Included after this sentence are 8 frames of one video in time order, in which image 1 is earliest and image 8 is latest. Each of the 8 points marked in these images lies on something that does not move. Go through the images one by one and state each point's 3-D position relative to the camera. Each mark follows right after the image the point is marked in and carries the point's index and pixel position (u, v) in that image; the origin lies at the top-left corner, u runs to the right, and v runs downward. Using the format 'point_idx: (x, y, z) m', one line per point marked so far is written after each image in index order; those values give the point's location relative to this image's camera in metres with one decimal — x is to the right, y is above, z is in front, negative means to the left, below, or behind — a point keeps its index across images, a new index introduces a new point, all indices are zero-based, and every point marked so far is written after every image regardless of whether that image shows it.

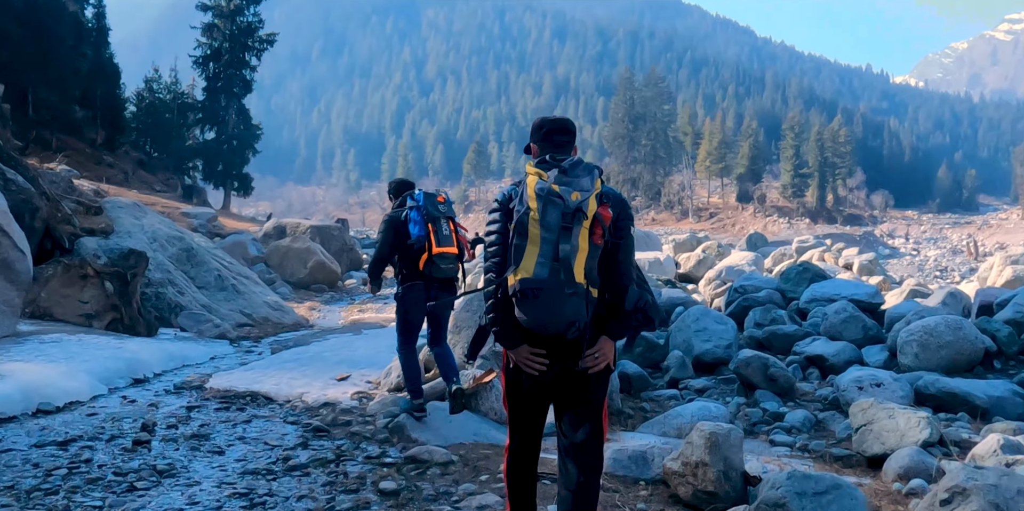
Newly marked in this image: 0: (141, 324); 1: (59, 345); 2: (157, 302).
0: (-4.4, -0.8, +10.4) m
1: (-4.0, -0.8, +7.7) m
2: (-5.3, -0.7, +13.0) m
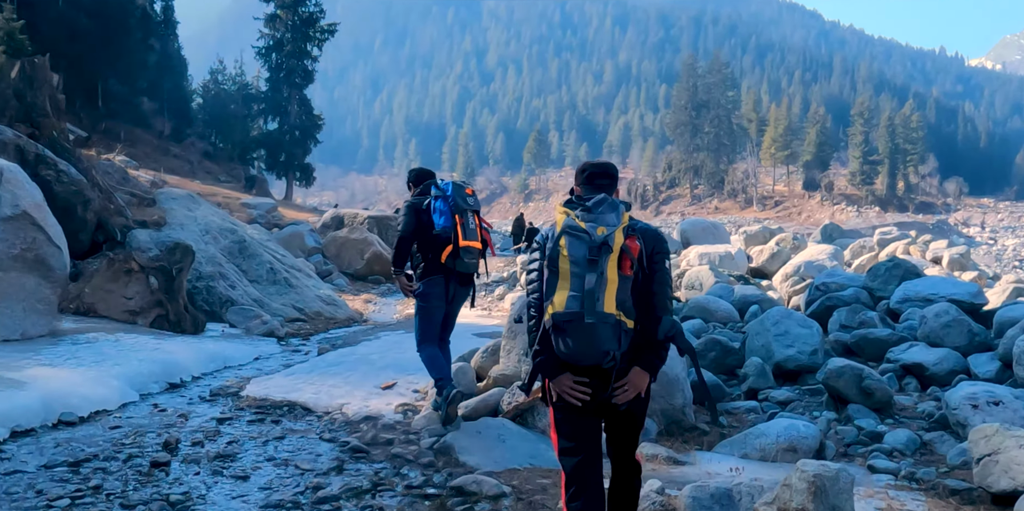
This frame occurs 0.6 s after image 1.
0: (-3.7, -0.8, +10.0) m
1: (-3.5, -0.8, +7.3) m
2: (-4.4, -0.6, +12.6) m
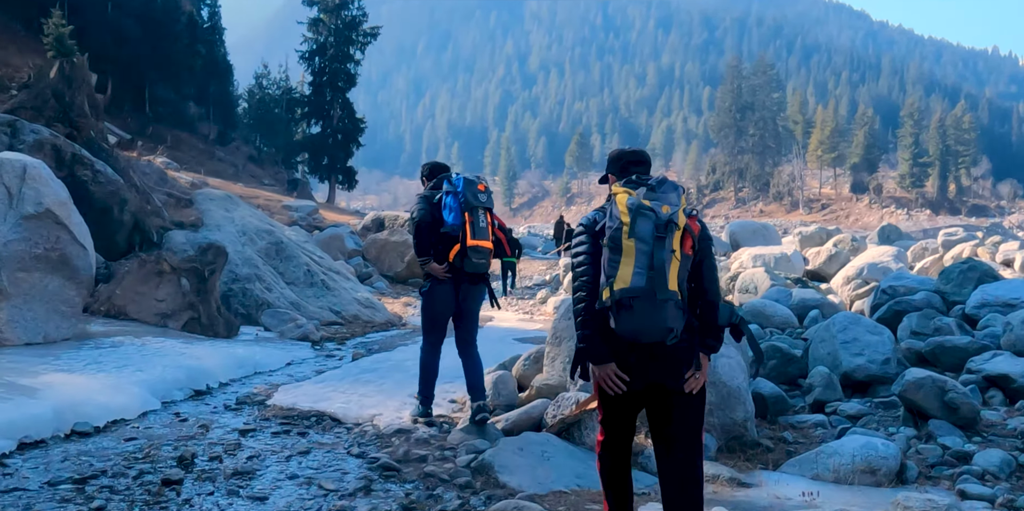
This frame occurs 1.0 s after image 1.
0: (-3.2, -0.8, +9.6) m
1: (-3.2, -0.8, +7.0) m
2: (-3.8, -0.6, +12.3) m
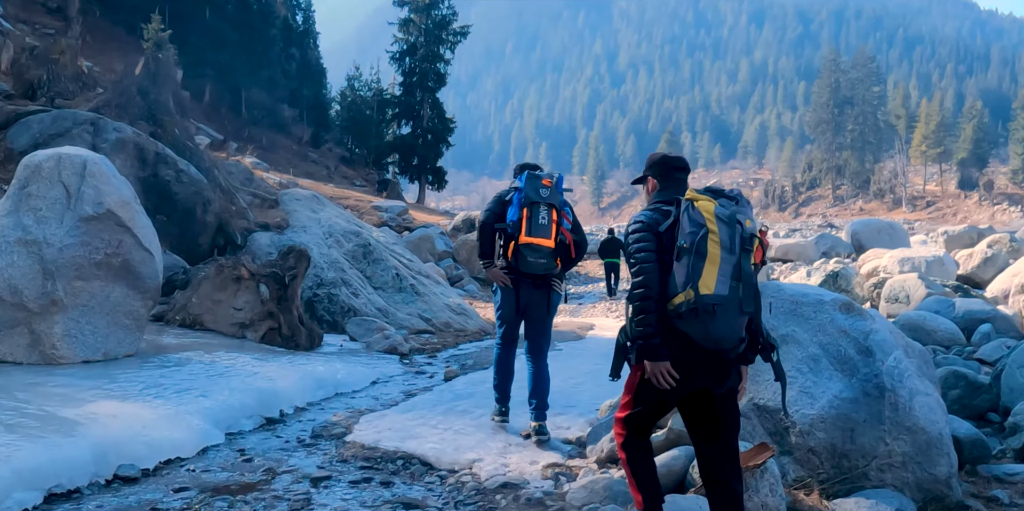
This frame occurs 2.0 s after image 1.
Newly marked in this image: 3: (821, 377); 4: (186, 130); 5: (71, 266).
0: (-2.1, -0.8, +8.8) m
1: (-2.3, -0.8, +6.2) m
2: (-2.4, -0.7, +11.5) m
3: (+1.6, -0.6, +4.5) m
4: (-5.2, +2.0, +14.0) m
5: (-3.2, -0.1, +6.2) m
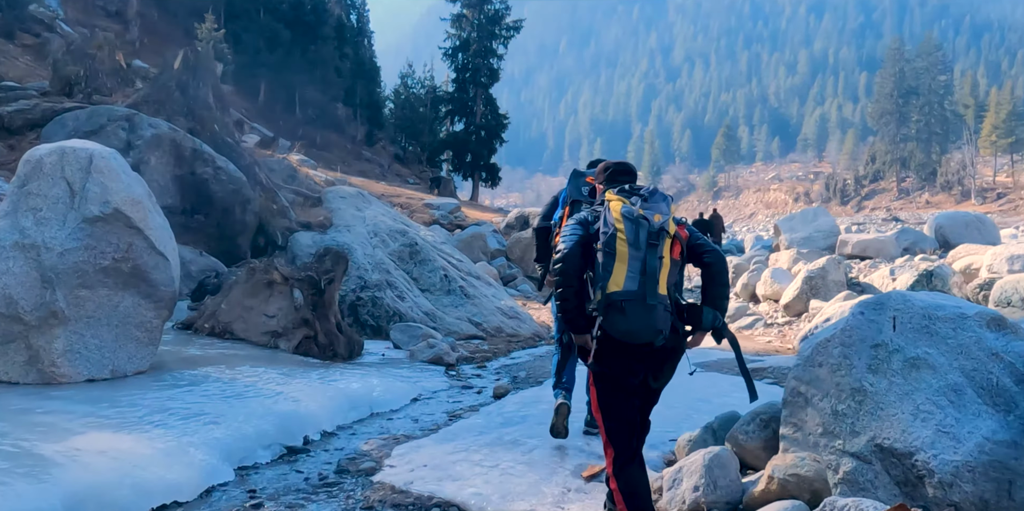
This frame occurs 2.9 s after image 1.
0: (-1.6, -0.8, +8.1) m
1: (-2.0, -0.8, +5.4) m
2: (-1.7, -0.7, +10.8) m
3: (+1.9, -0.7, +3.6) m
4: (-4.4, +2.0, +13.4) m
5: (-2.8, -0.1, +5.6) m
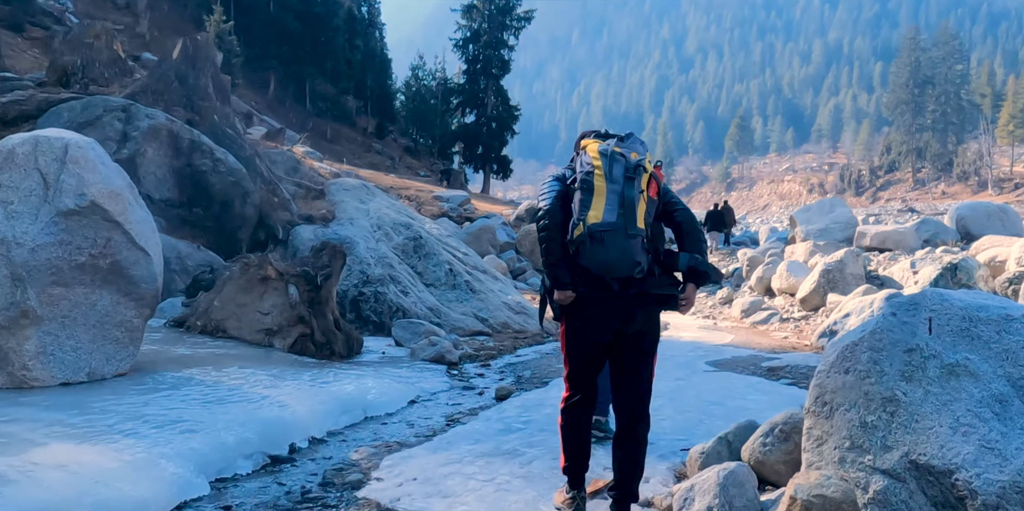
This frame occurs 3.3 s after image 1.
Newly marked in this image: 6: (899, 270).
0: (-1.6, -0.8, +7.7) m
1: (-2.0, -0.8, +5.1) m
2: (-1.6, -0.6, +10.5) m
3: (+1.8, -0.6, +3.2) m
4: (-4.3, +2.1, +13.1) m
5: (-2.8, -0.1, +5.3) m
6: (+5.7, -0.2, +12.7) m
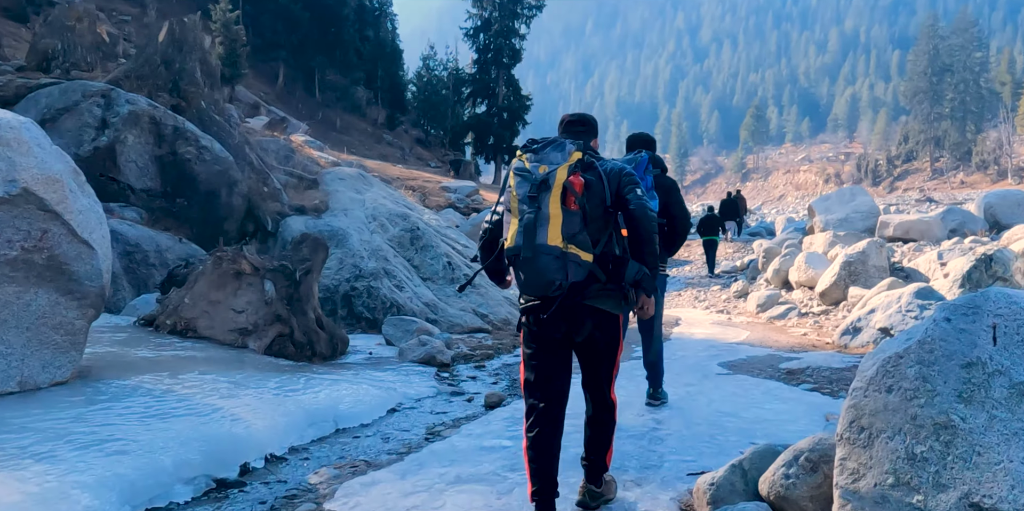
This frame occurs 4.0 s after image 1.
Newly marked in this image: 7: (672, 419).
0: (-1.6, -0.7, +7.1) m
1: (-2.0, -0.8, +4.5) m
2: (-1.6, -0.5, +9.8) m
3: (+1.7, -0.6, +2.5) m
4: (-4.2, +2.2, +12.5) m
5: (-2.9, -0.1, +4.7) m
6: (+5.7, -0.1, +12.0) m
7: (+1.0, -1.0, +5.2) m
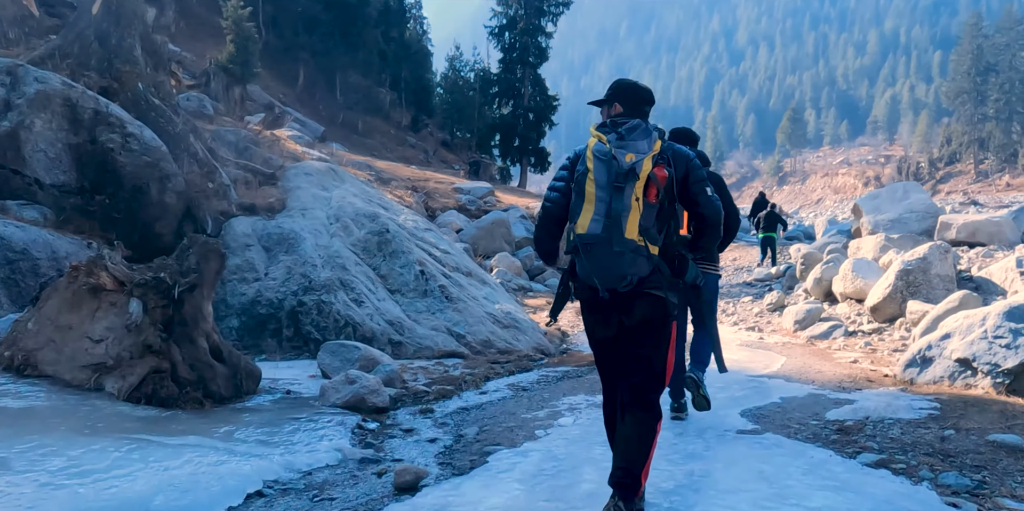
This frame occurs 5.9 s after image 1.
0: (-1.9, -0.8, +5.3) m
1: (-2.5, -0.8, +2.7) m
2: (-1.8, -0.6, +8.0) m
3: (+1.2, -0.7, +0.6) m
4: (-4.3, +2.1, +10.8) m
5: (-3.3, -0.1, +2.9) m
6: (+5.6, -0.2, +9.9) m
7: (+0.6, -1.0, +3.2) m
